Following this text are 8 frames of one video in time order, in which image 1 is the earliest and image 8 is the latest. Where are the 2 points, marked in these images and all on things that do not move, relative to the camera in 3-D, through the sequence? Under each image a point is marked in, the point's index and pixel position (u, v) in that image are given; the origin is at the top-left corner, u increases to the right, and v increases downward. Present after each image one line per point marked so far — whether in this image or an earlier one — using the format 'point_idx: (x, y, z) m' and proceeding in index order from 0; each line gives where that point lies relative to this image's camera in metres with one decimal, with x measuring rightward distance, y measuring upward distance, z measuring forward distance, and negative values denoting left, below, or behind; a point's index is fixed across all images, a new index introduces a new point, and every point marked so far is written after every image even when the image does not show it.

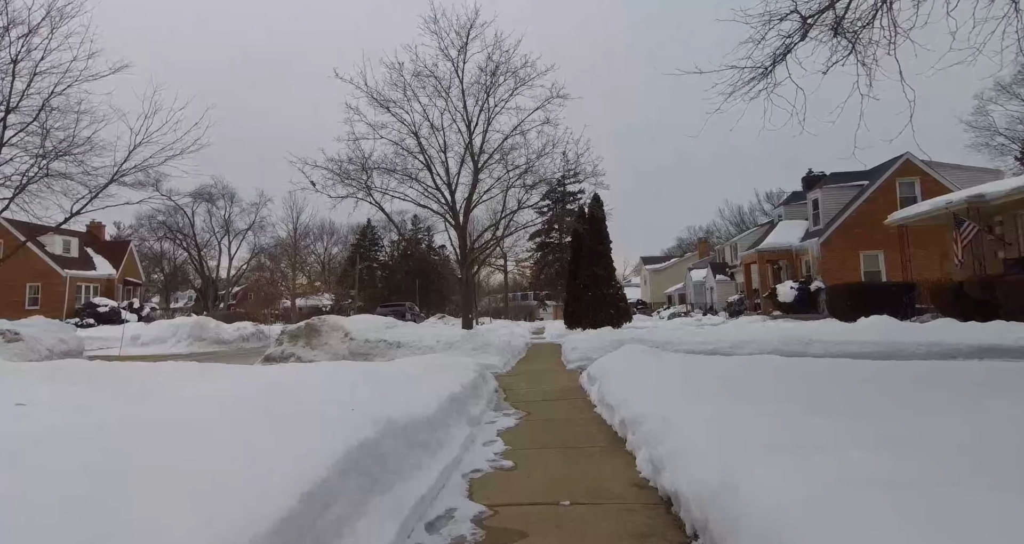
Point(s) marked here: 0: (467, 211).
0: (-1.5, +2.0, +19.6) m
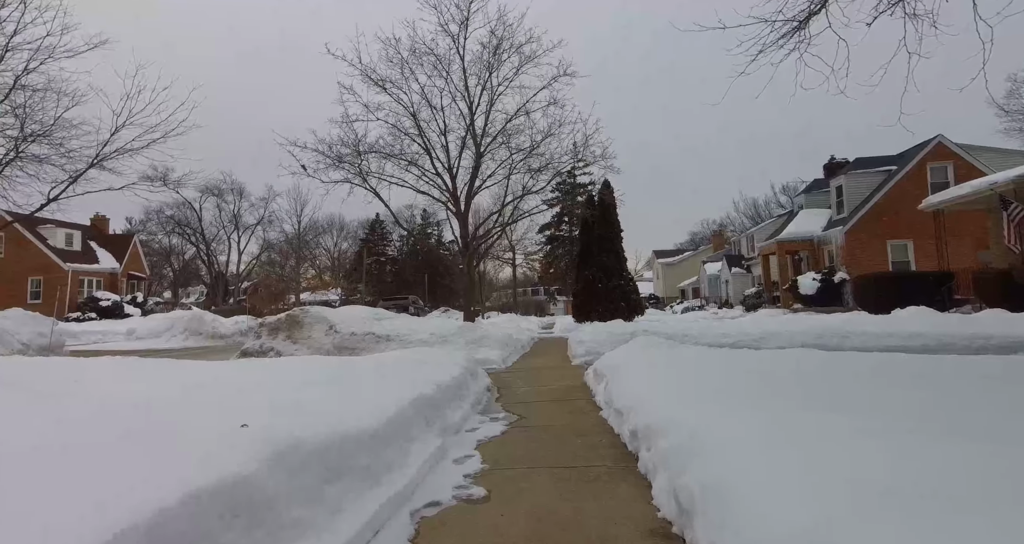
0: (-1.4, +2.4, +18.6) m
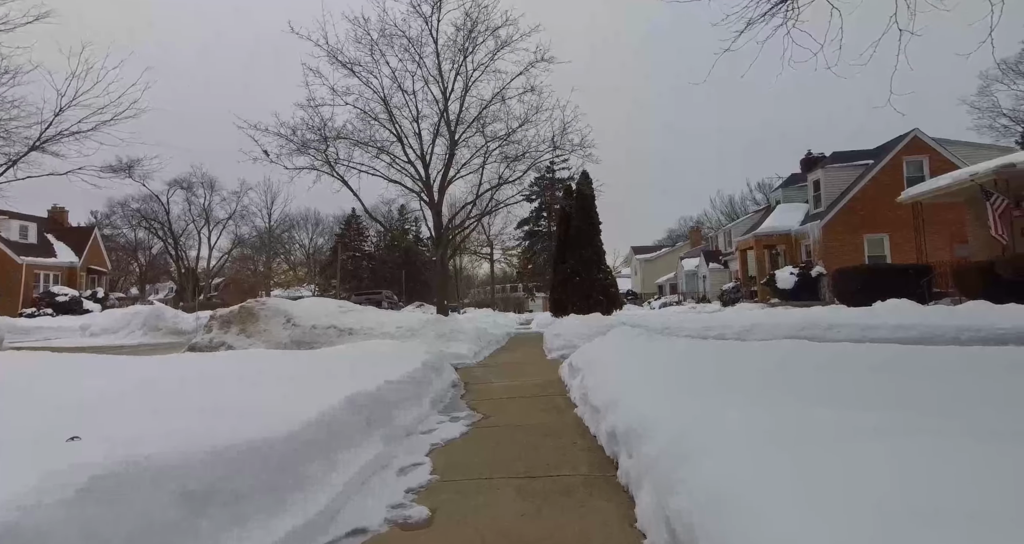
0: (-2.1, +2.6, +17.9) m
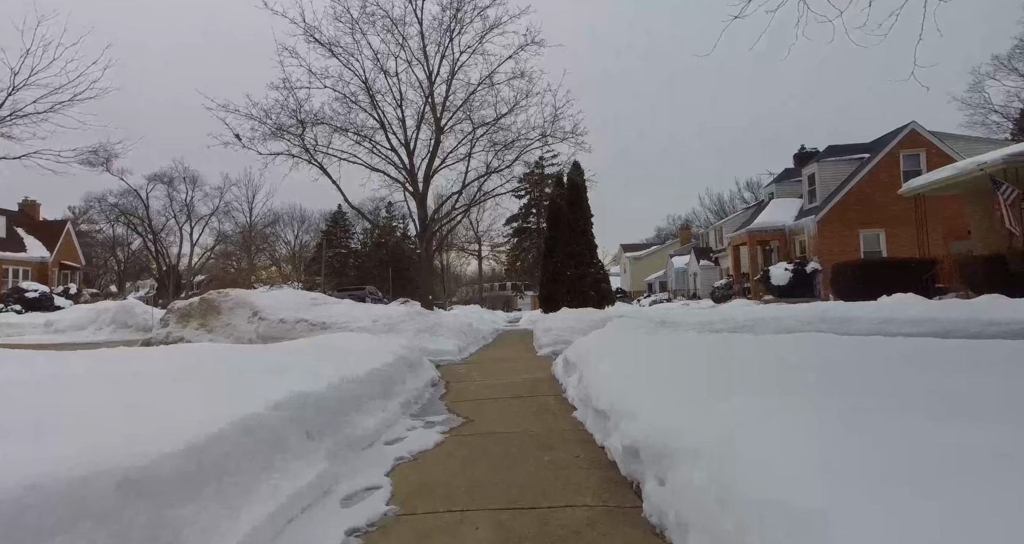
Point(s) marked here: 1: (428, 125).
0: (-2.5, +2.8, +17.1) m
1: (-2.4, +4.1, +16.6) m
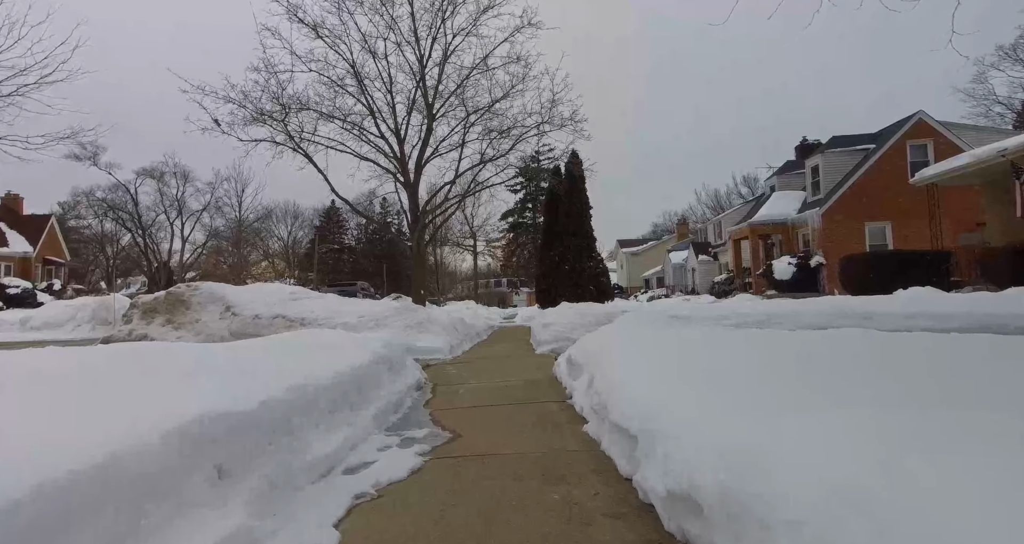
0: (-2.6, +2.9, +16.3) m
1: (-2.5, +4.3, +15.8) m
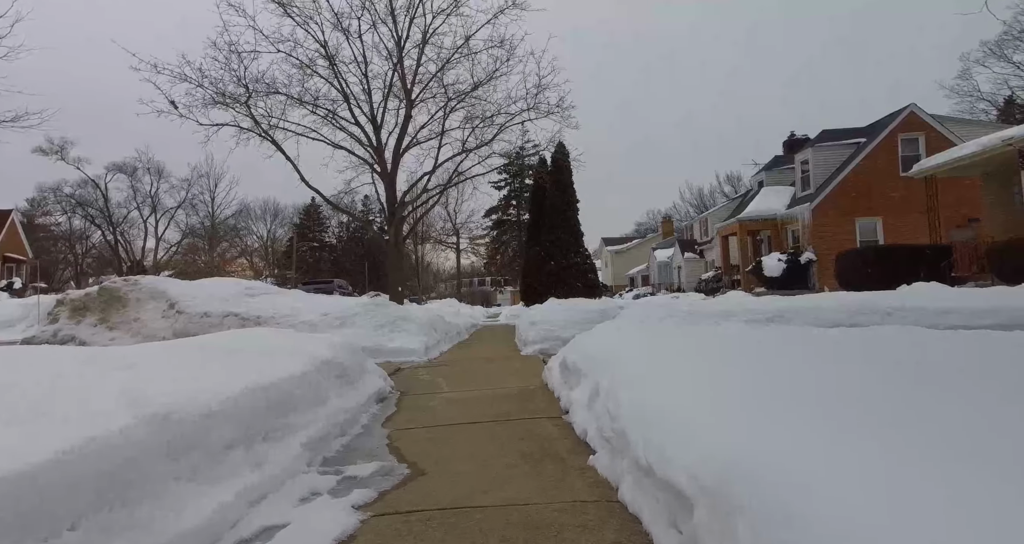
0: (-3.0, +3.0, +15.4) m
1: (-2.9, +4.4, +14.9) m
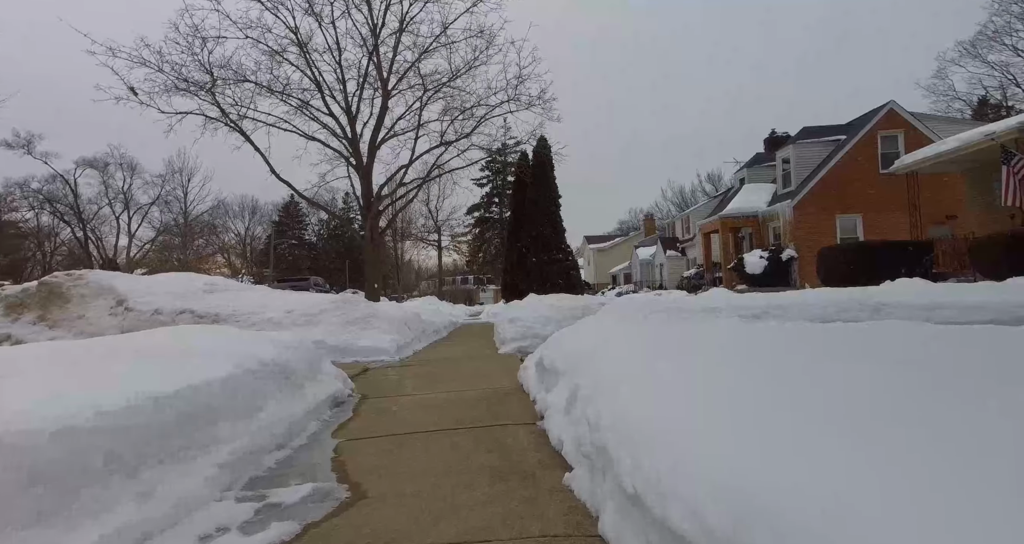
0: (-3.5, +3.1, +14.8) m
1: (-3.4, +4.5, +14.4) m
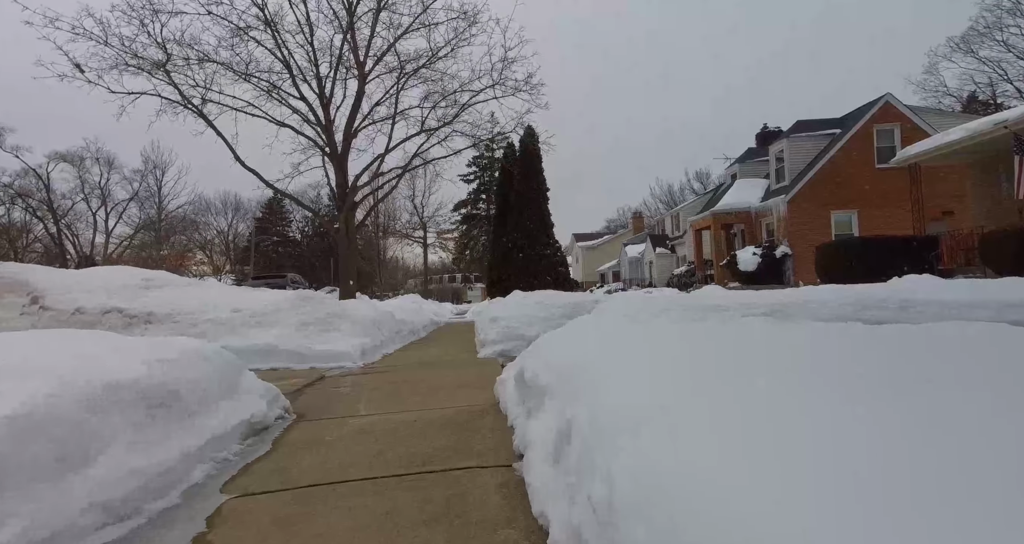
0: (-3.9, +3.2, +13.9) m
1: (-3.7, +4.6, +13.4) m
